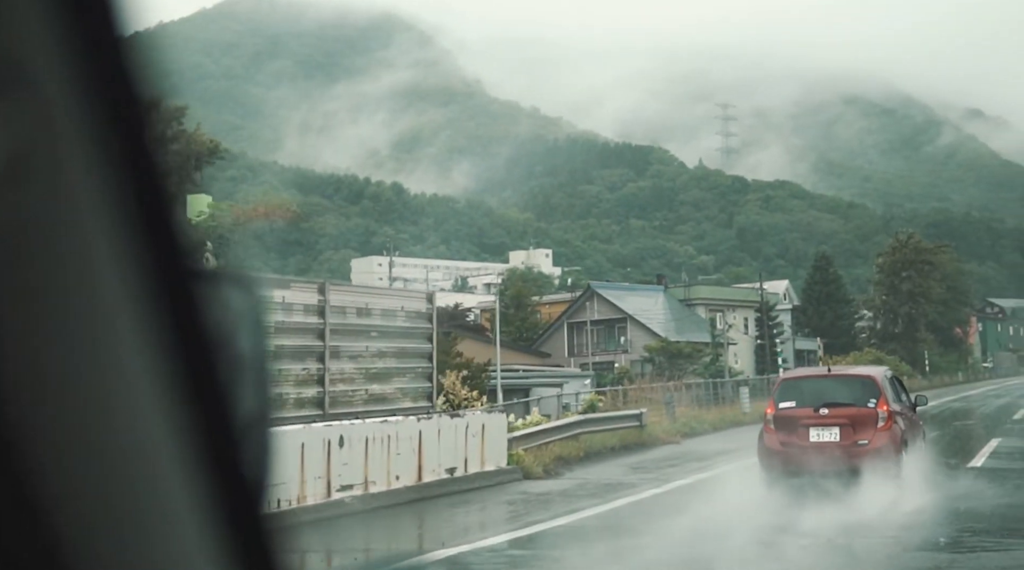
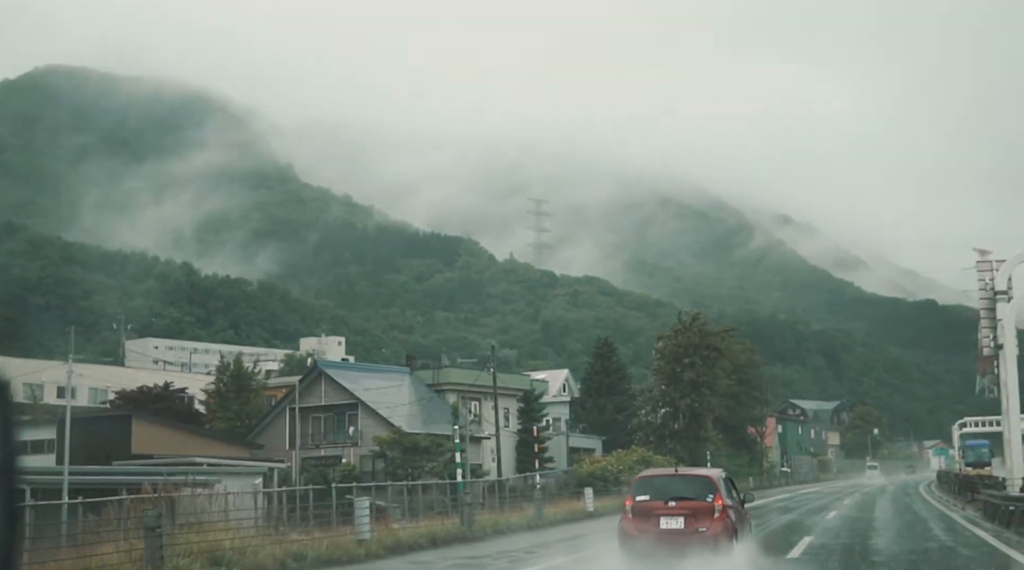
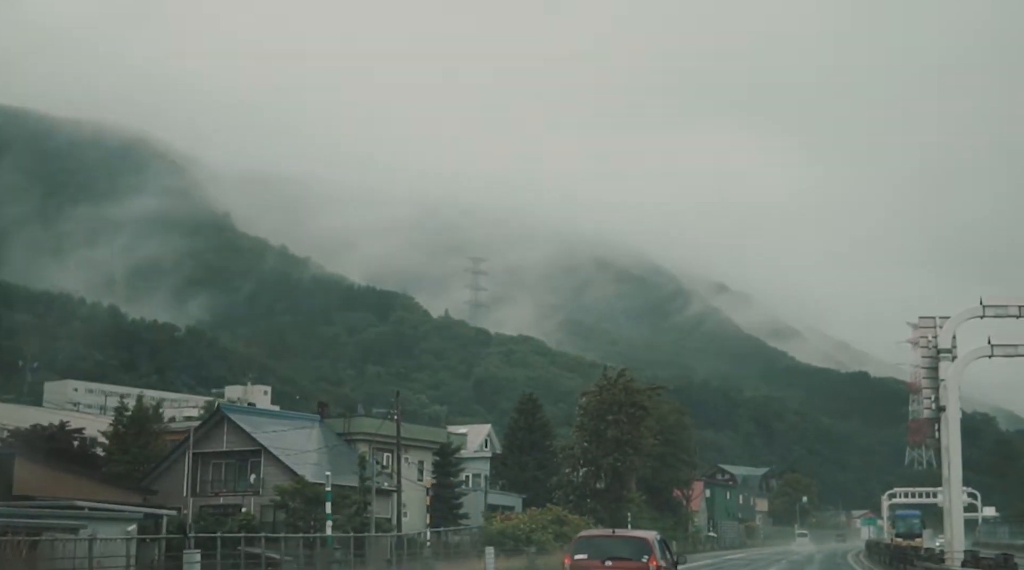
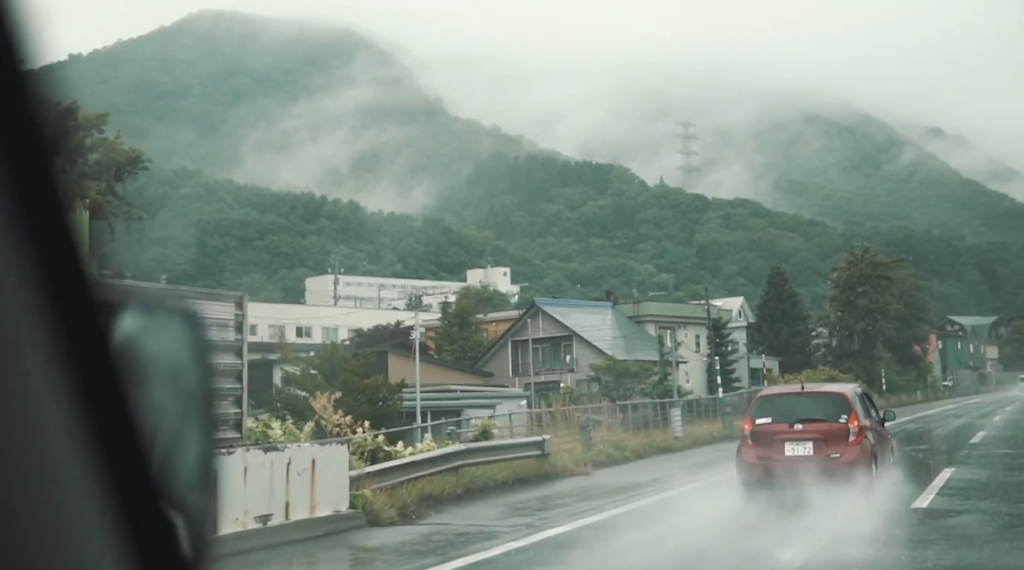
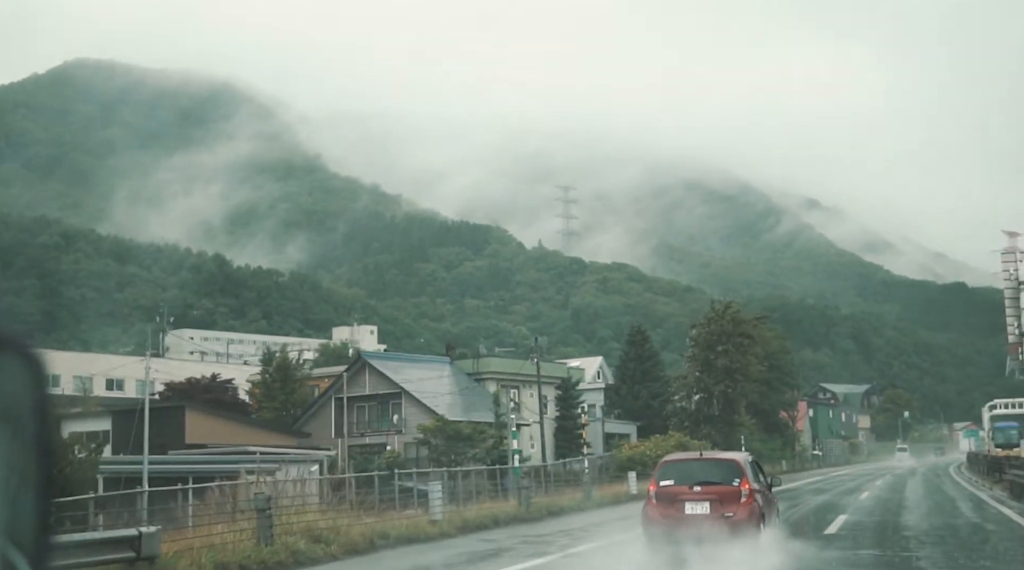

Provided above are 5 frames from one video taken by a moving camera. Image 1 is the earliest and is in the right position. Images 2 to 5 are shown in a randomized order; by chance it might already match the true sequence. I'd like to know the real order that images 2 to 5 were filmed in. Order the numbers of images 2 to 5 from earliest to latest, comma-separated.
4, 5, 2, 3
